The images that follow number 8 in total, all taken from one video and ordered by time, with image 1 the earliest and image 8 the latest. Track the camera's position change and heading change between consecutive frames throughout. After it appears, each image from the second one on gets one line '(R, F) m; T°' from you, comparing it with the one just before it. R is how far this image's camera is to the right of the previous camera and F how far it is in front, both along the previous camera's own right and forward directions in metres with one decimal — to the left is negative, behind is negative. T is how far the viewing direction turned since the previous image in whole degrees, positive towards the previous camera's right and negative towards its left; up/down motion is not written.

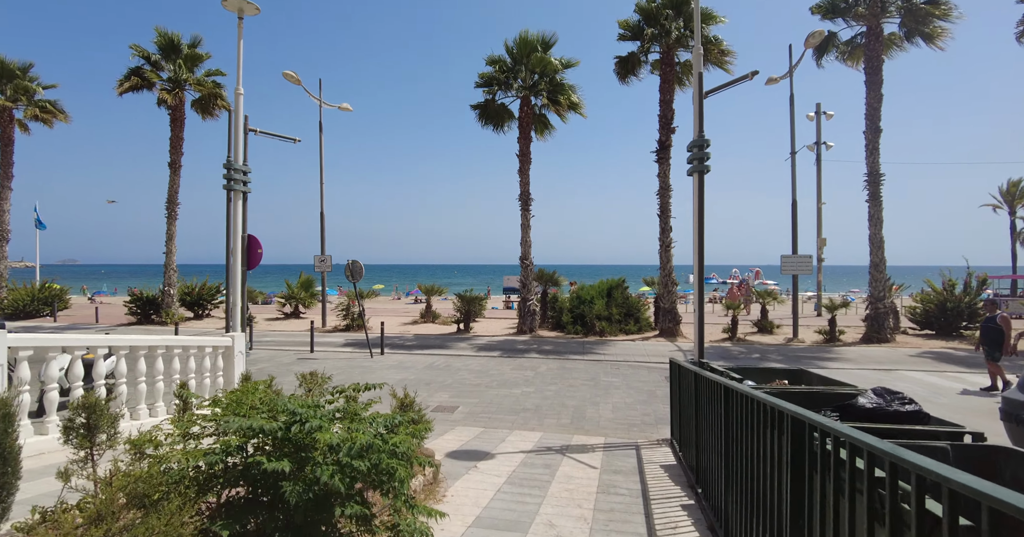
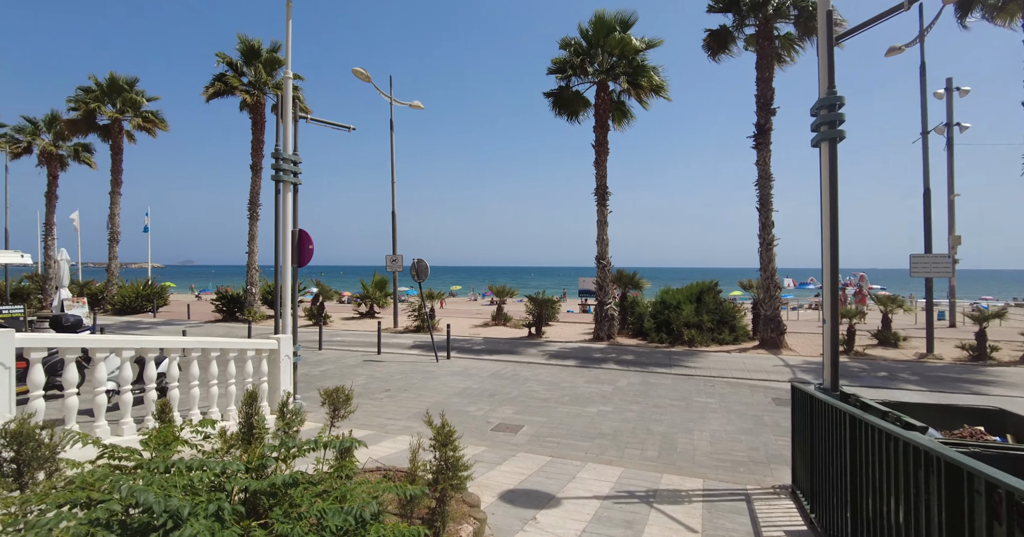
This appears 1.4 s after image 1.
(+0.1, +1.3) m; -8°
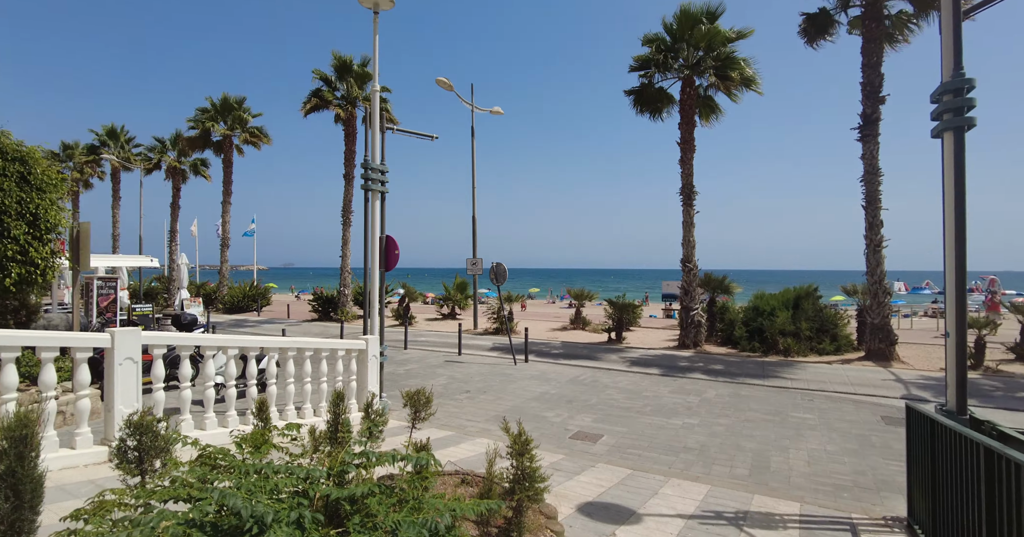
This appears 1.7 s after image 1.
(0.0, +0.1) m; -8°
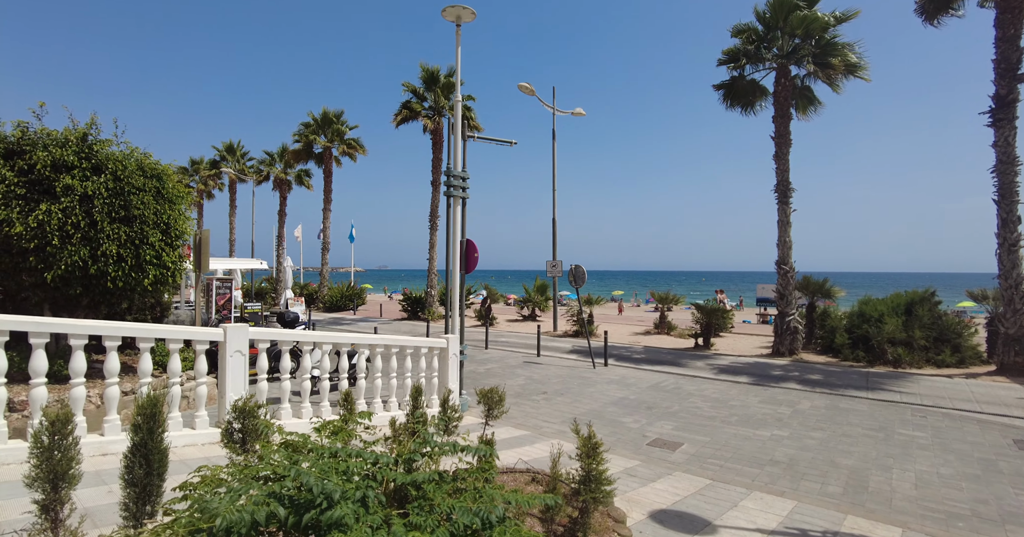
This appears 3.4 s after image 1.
(+0.1, -0.1) m; -9°
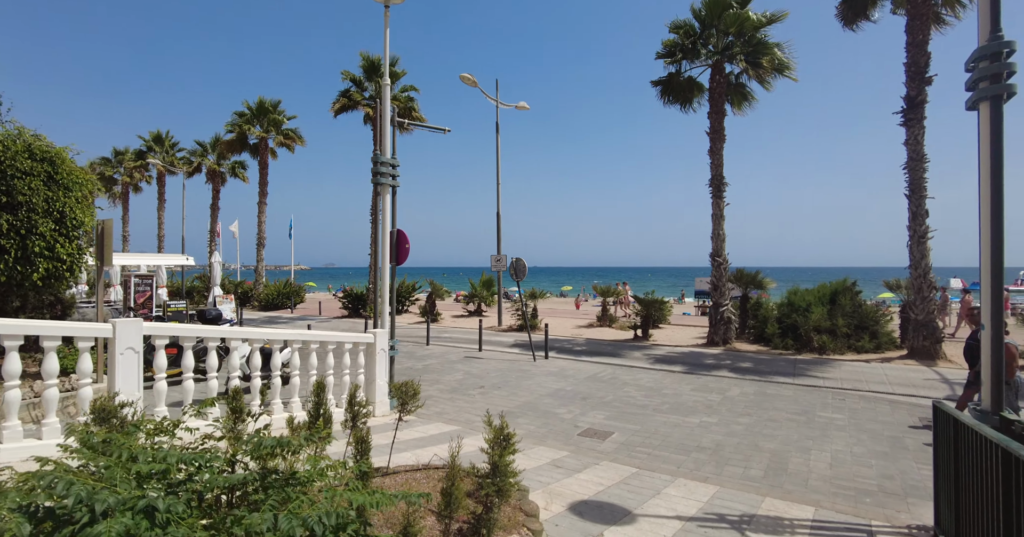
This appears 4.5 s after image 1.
(+0.3, +0.2) m; +5°
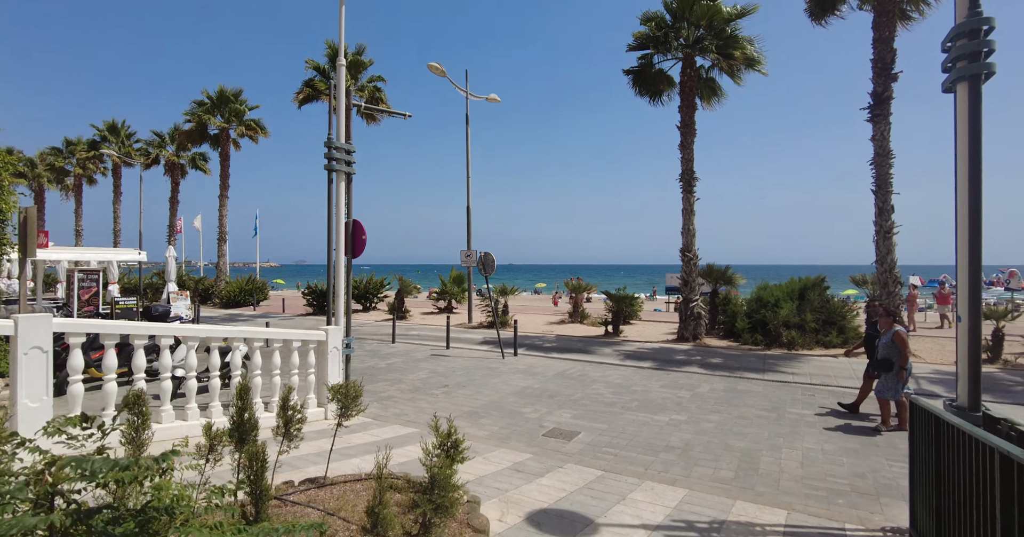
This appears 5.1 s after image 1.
(+0.2, +0.4) m; +3°
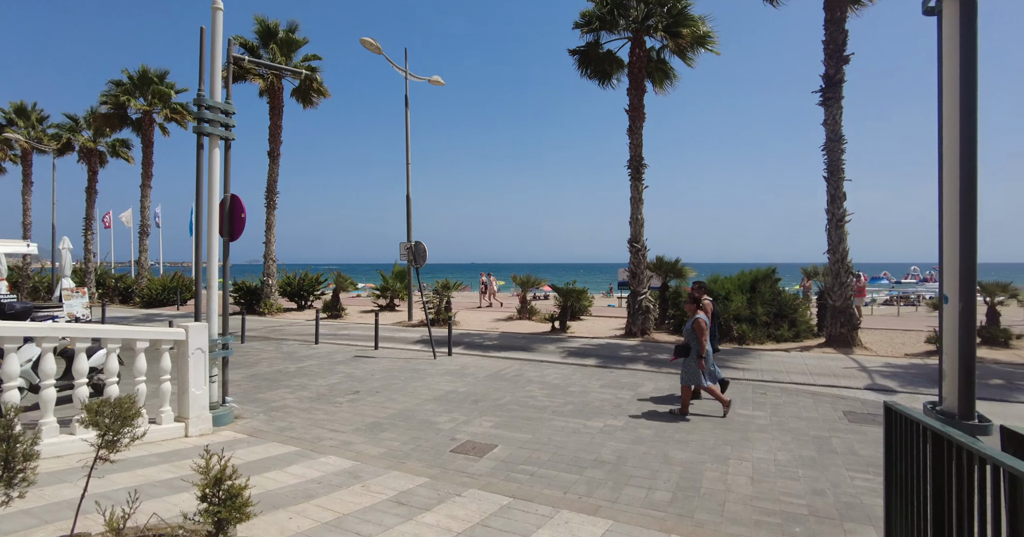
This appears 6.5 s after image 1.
(+0.6, +1.1) m; +4°
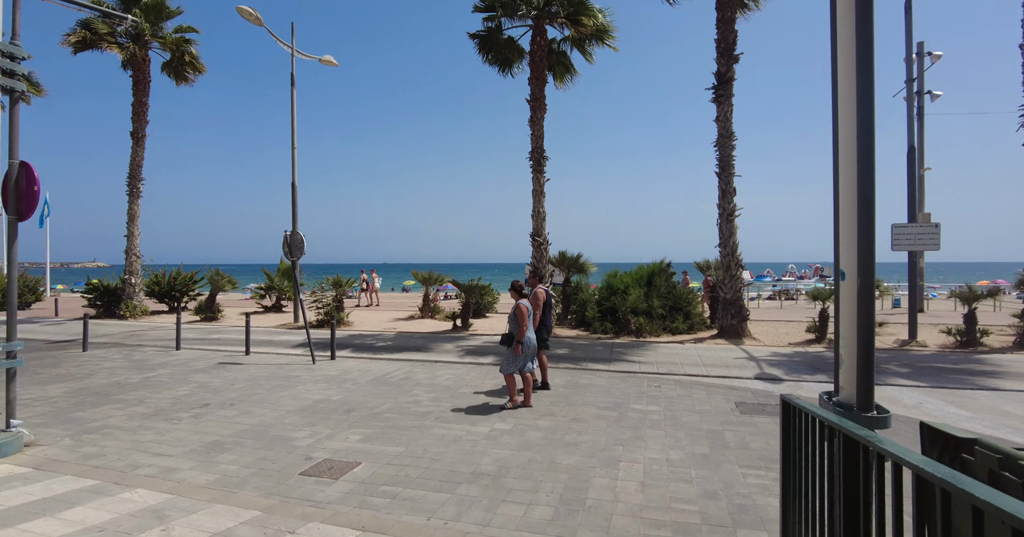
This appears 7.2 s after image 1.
(+0.4, +0.7) m; +9°
